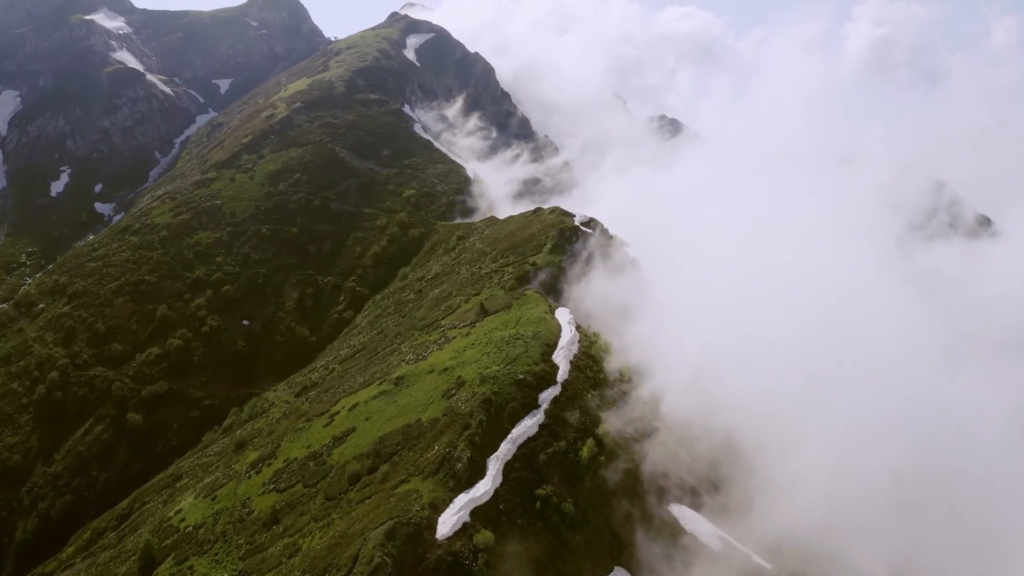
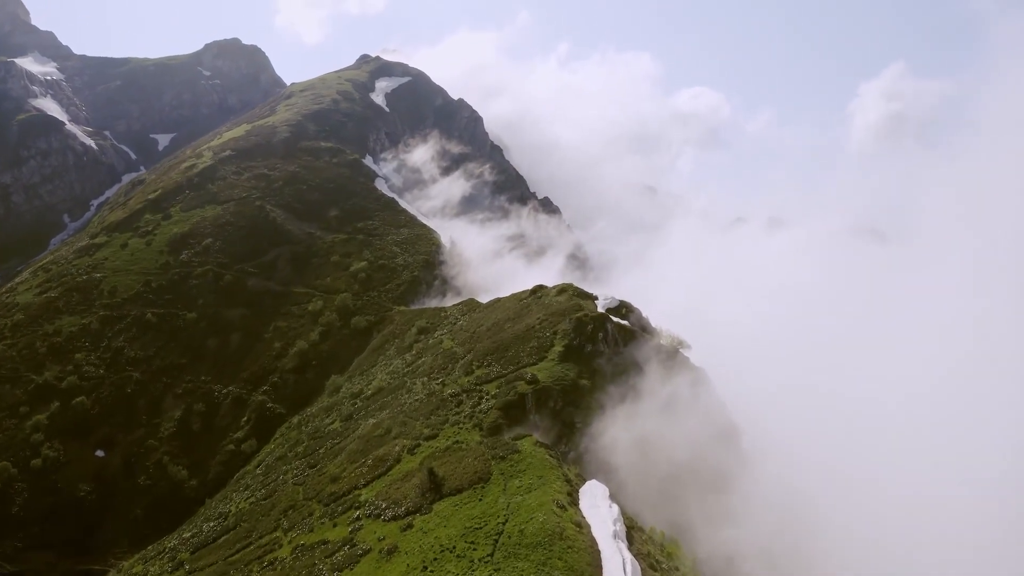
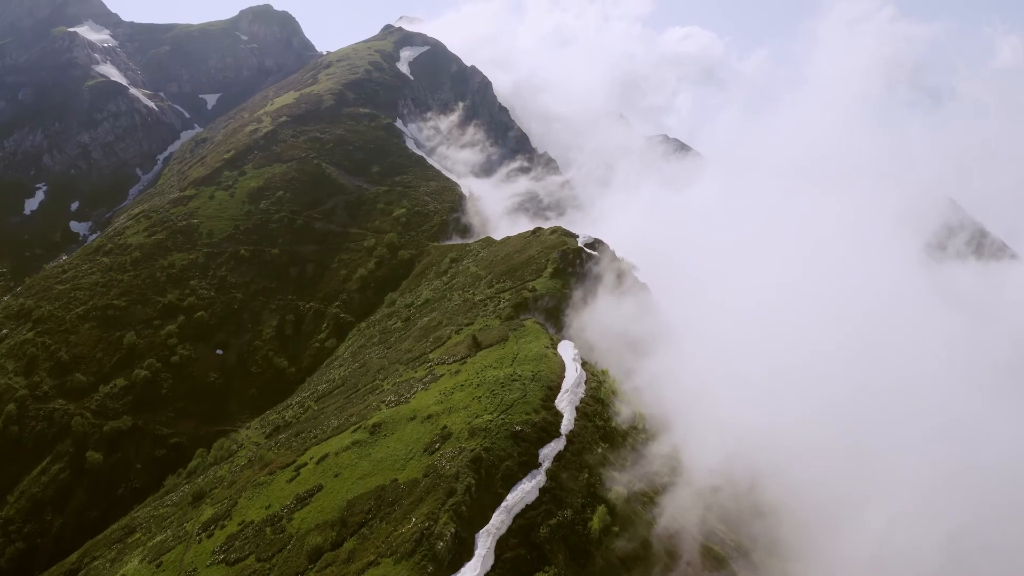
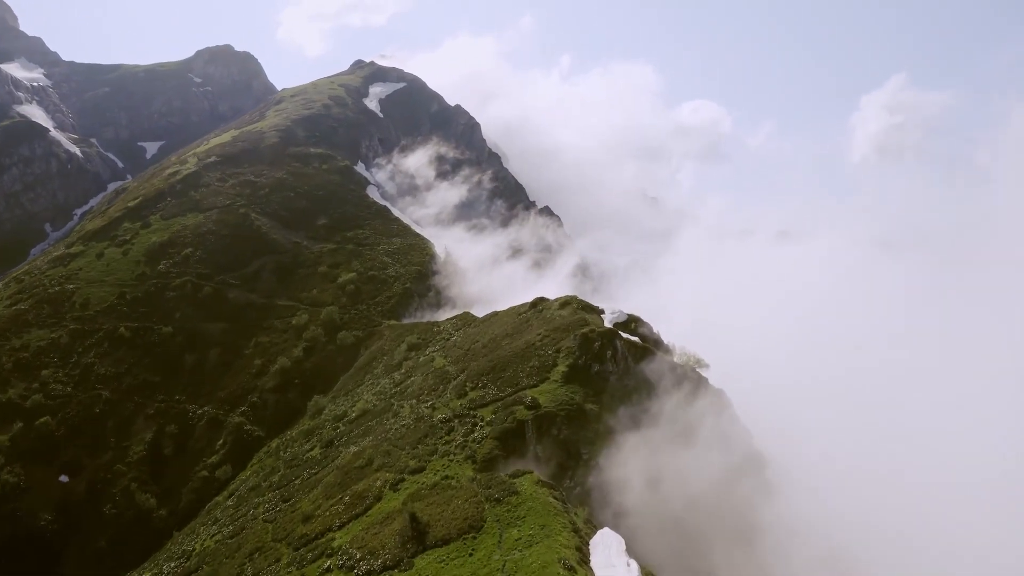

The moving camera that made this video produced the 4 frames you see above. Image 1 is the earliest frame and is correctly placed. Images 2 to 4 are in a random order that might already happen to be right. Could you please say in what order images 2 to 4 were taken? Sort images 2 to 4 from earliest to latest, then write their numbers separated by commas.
3, 2, 4
